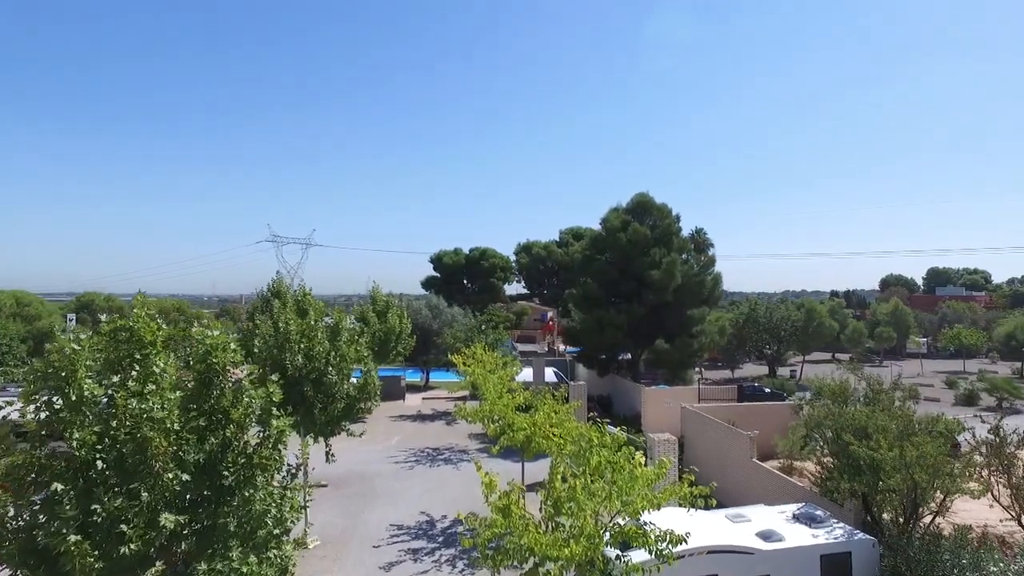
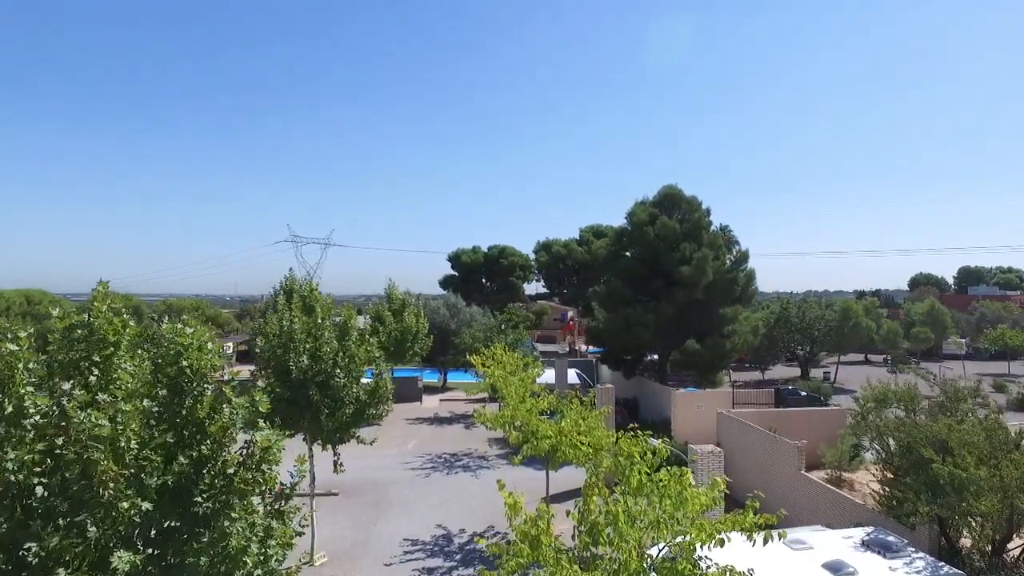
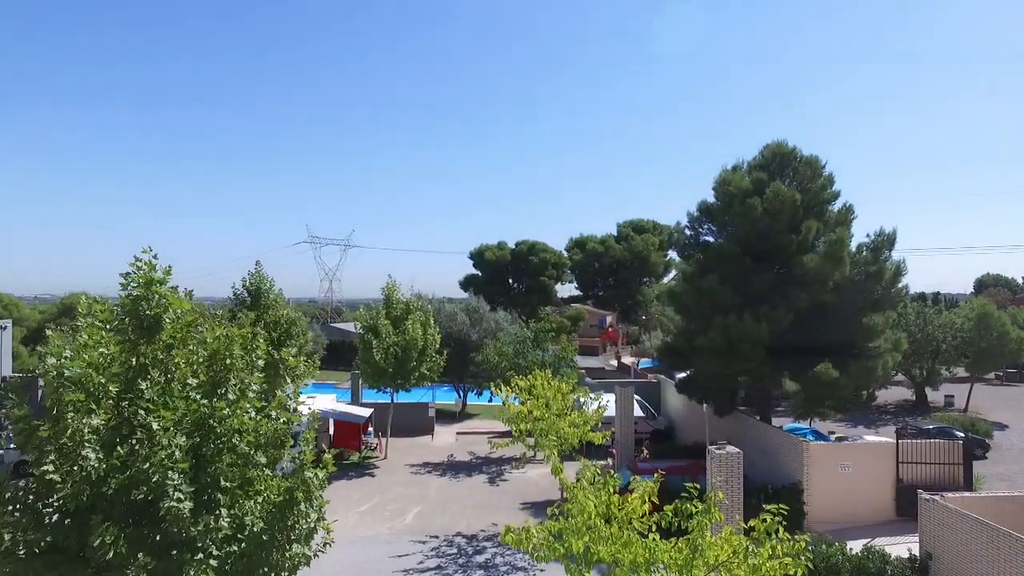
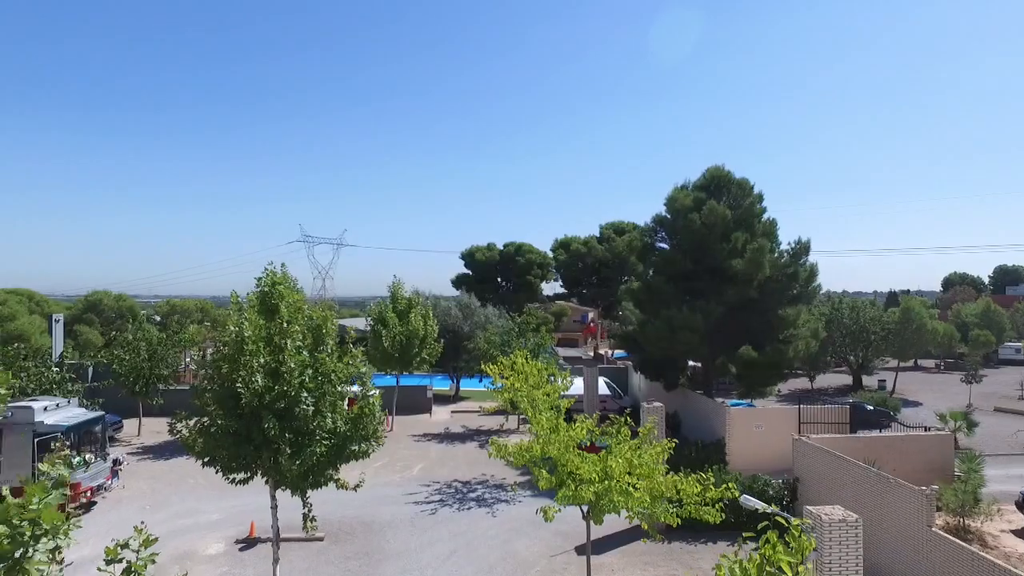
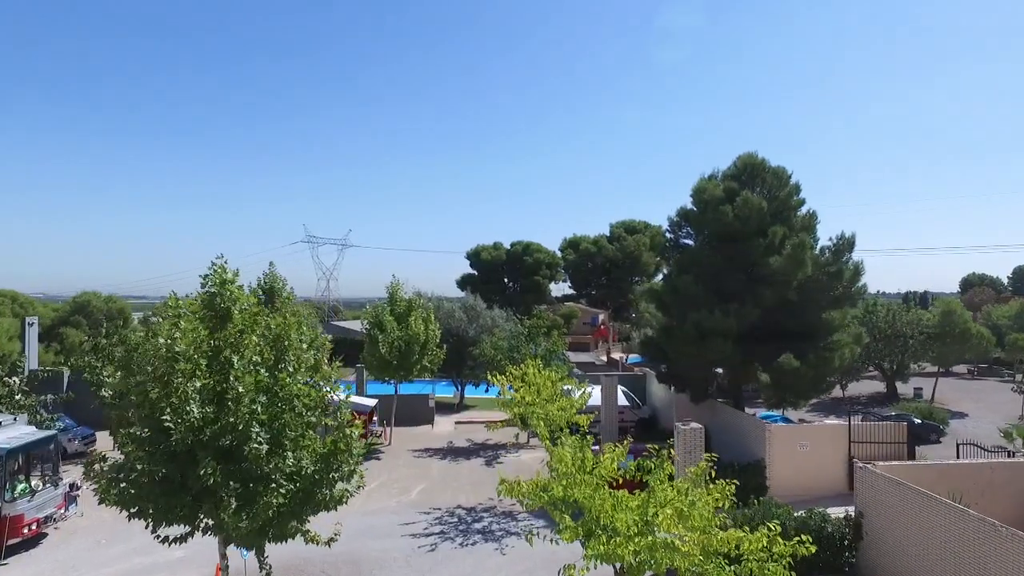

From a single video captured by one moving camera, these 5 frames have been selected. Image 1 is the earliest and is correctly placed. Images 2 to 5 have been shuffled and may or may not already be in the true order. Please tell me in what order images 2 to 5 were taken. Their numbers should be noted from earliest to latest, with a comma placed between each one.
2, 4, 5, 3
